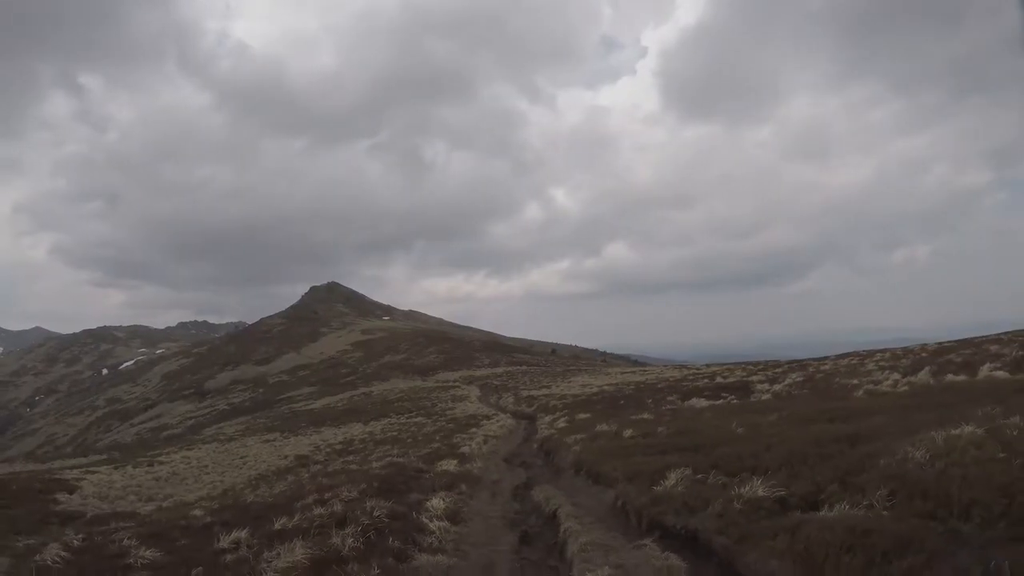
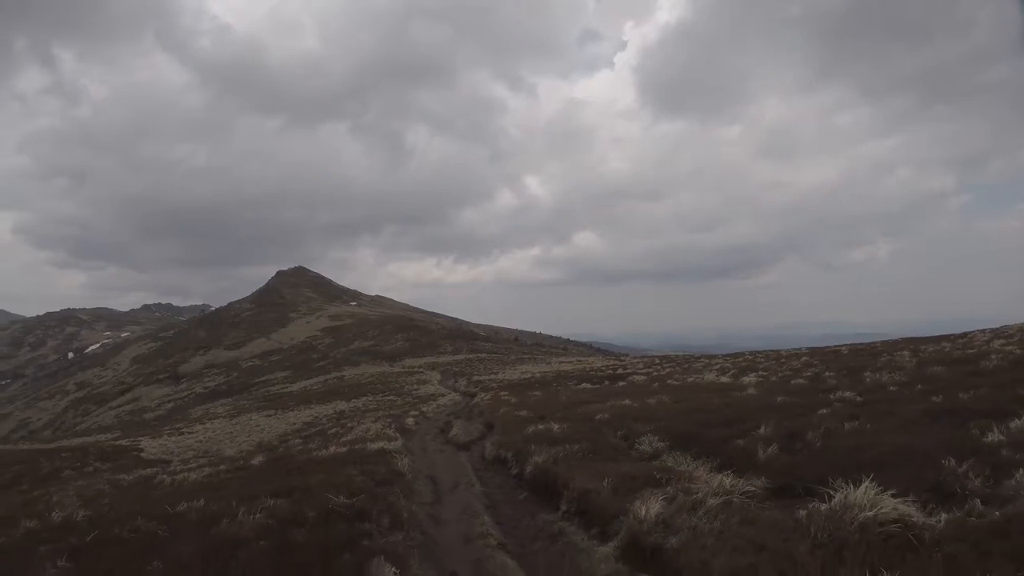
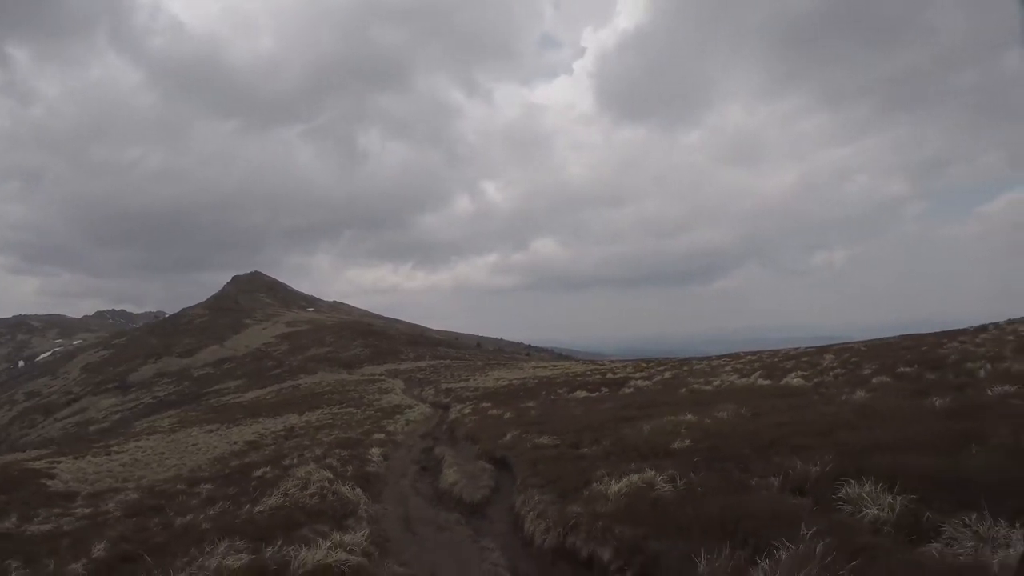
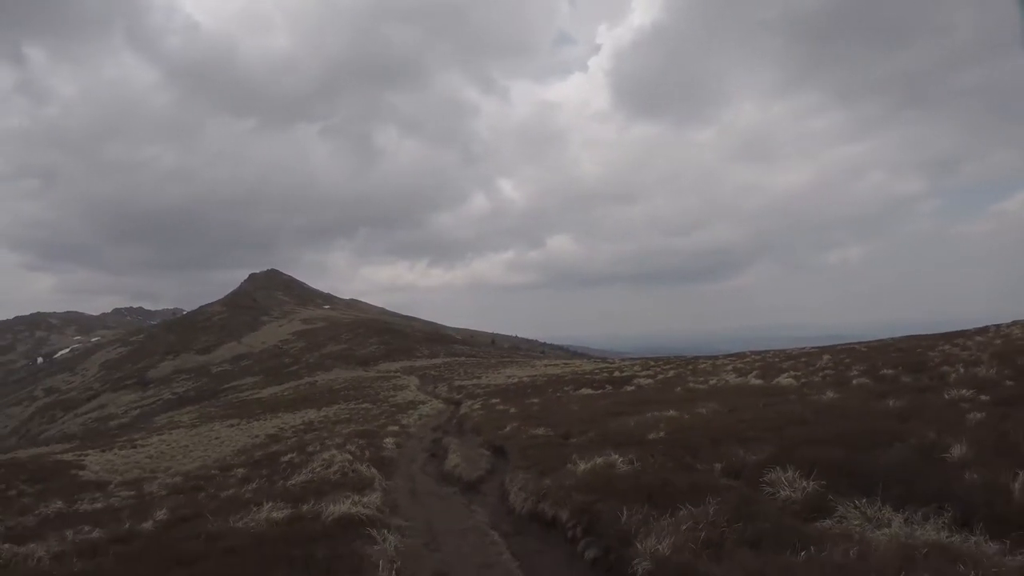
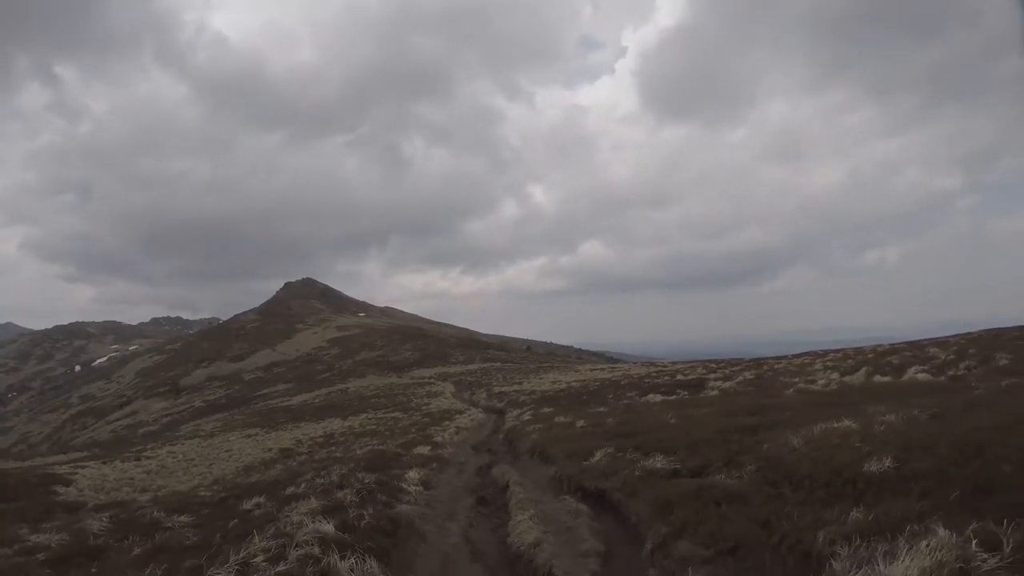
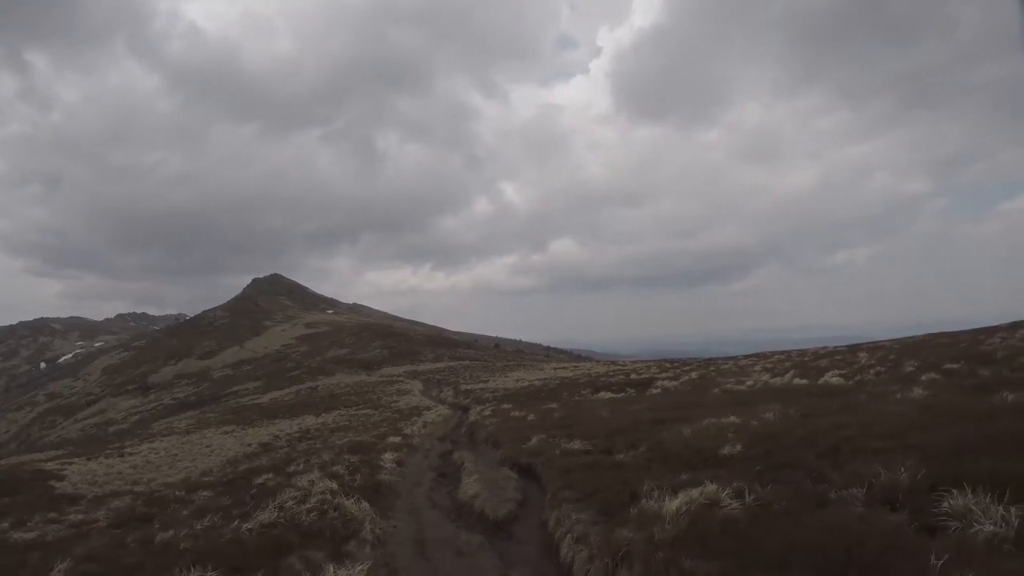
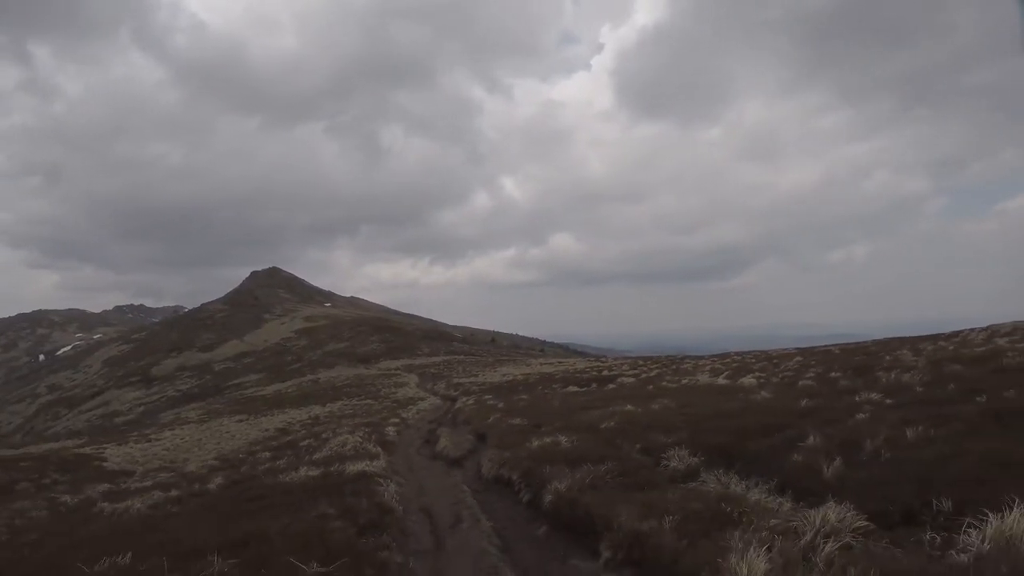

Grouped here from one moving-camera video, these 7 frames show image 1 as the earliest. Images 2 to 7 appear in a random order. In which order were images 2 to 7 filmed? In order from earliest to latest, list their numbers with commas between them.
5, 6, 3, 4, 7, 2
